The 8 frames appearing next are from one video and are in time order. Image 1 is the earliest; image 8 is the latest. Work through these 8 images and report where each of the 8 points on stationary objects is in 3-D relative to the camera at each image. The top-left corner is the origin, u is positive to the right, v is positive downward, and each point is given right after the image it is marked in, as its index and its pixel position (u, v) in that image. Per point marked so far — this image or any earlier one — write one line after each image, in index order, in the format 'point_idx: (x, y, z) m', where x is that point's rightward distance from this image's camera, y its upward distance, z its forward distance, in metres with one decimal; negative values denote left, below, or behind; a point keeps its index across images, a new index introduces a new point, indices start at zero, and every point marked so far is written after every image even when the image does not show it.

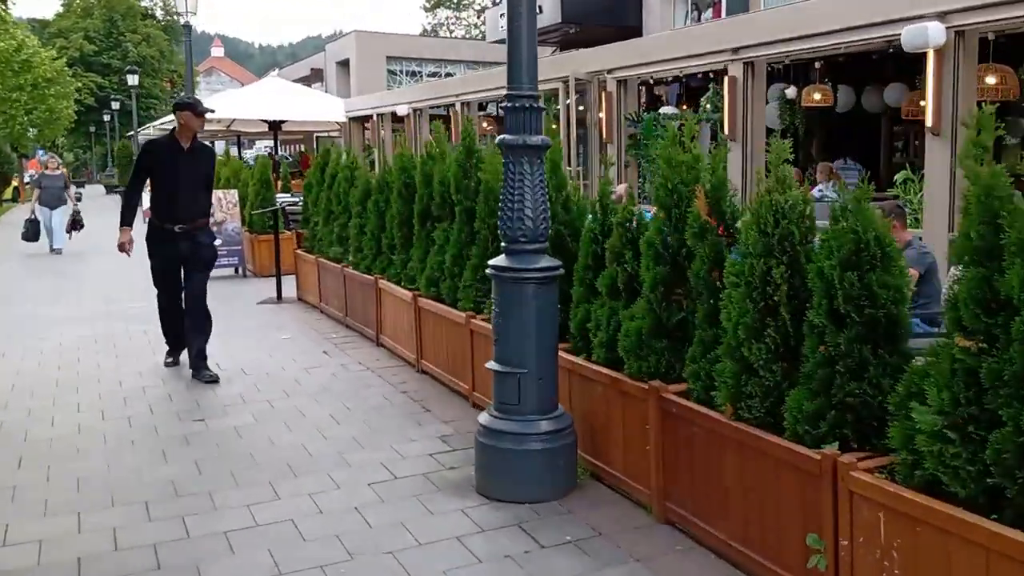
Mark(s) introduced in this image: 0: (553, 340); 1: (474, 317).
0: (+0.2, -0.2, +4.2) m
1: (-0.2, -0.2, +5.7) m
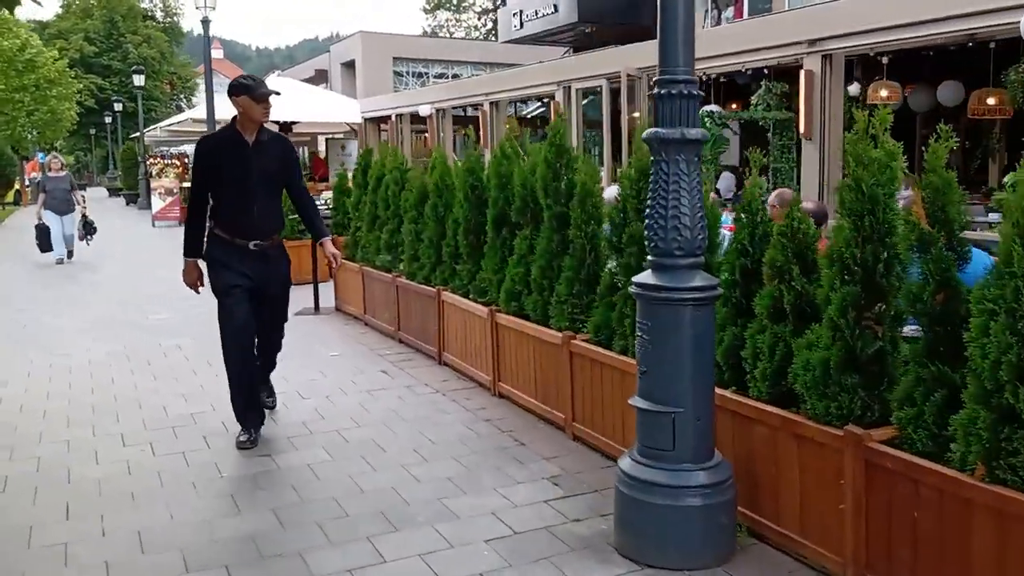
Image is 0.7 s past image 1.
0: (+0.7, -0.3, +3.5) m
1: (+0.3, -0.3, +5.1) m
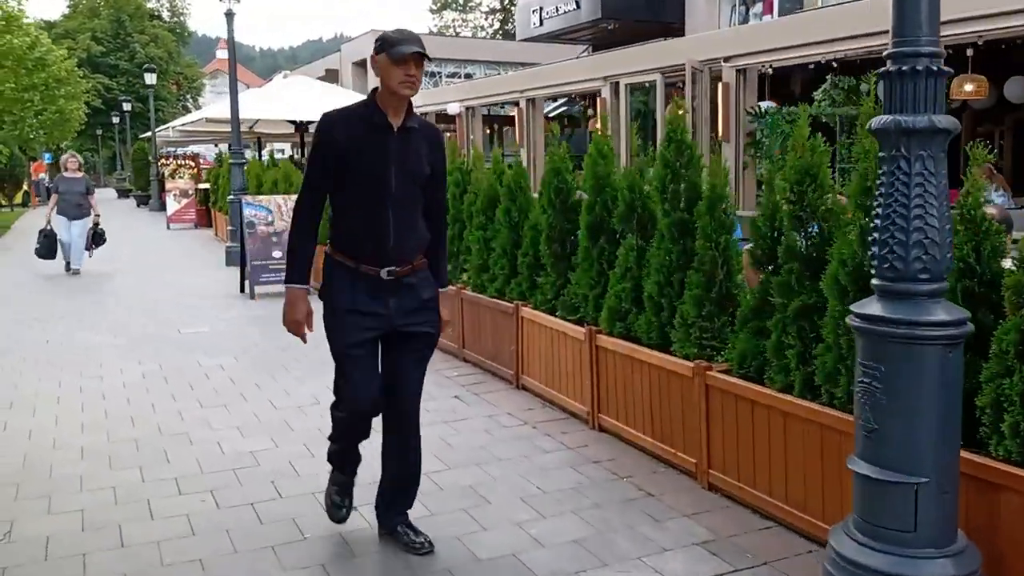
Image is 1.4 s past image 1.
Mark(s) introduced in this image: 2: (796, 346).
0: (+1.3, -0.4, +2.8) m
1: (+0.9, -0.4, +4.3) m
2: (+1.1, -0.2, +3.8) m
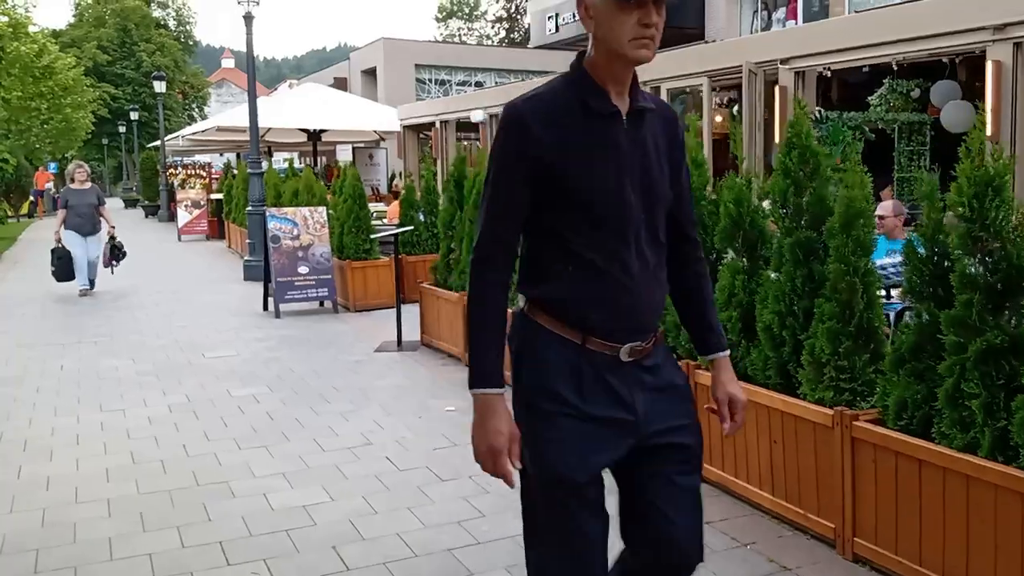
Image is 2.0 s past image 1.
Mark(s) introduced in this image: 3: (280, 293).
0: (+1.7, -0.5, +2.1) m
1: (+1.3, -0.5, +3.6) m
2: (+1.5, -0.4, +3.2) m
3: (-2.5, -0.1, +10.2) m
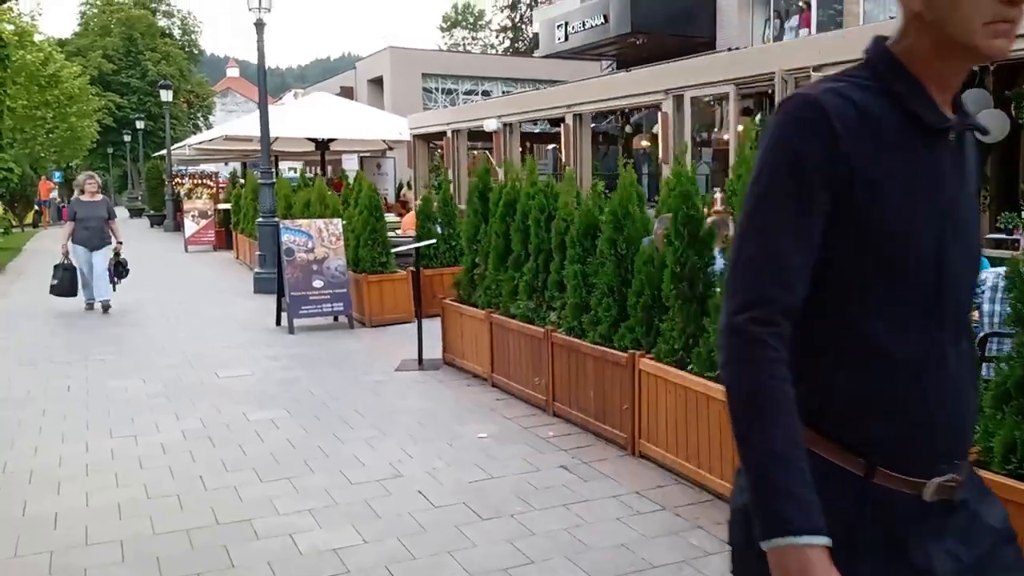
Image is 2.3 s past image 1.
0: (+1.9, -0.6, +1.7) m
1: (+1.5, -0.6, +3.3) m
2: (+1.7, -0.4, +2.8) m
3: (-2.2, -0.2, +9.9) m
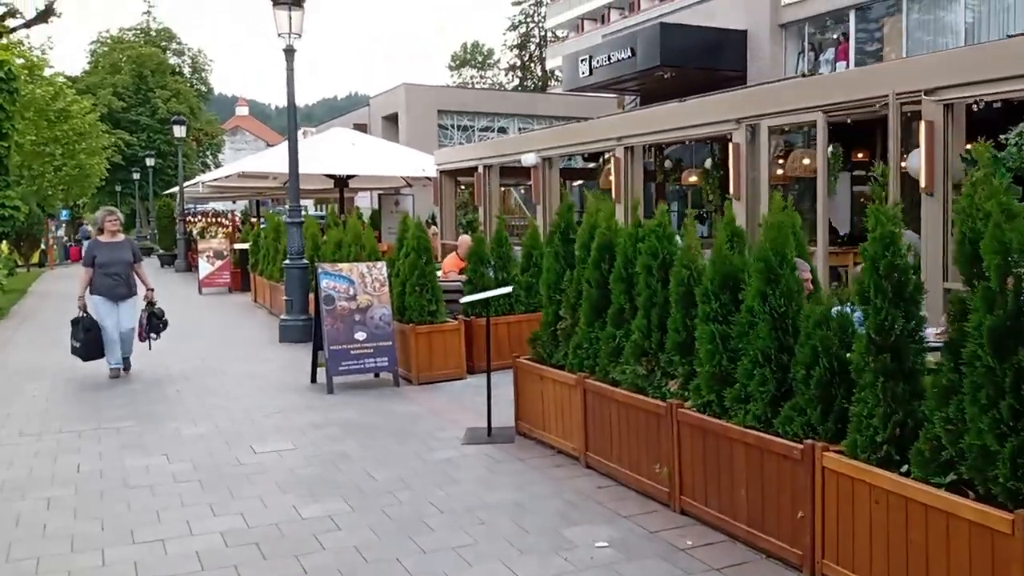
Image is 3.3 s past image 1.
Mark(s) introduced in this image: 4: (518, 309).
0: (+2.5, -0.8, +0.5) m
1: (+2.1, -0.8, +2.1) m
2: (+2.3, -0.6, +1.6) m
3: (-1.6, -0.7, +8.7) m
4: (+0.1, -0.2, +9.7) m
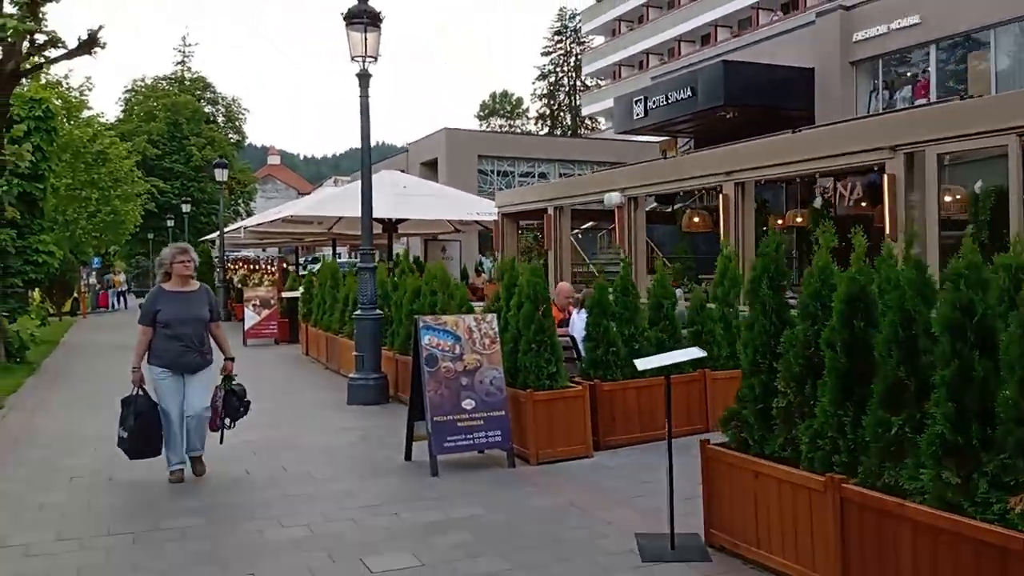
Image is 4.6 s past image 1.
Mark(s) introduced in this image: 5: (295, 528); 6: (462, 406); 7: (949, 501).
0: (+3.3, -0.8, -1.2) m
1: (+3.0, -0.9, +0.4) m
2: (+3.2, -0.7, -0.1) m
3: (-0.6, -1.1, +7.1) m
4: (+1.2, -0.7, +8.1) m
5: (-1.3, -1.4, +5.6) m
6: (-0.4, -0.9, +7.3) m
7: (+1.7, -0.8, +3.7) m
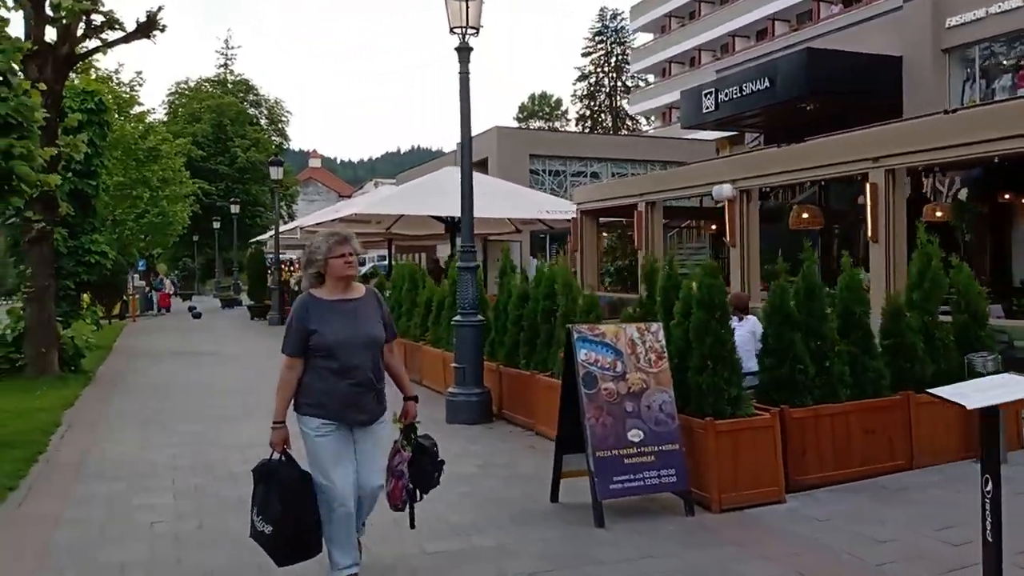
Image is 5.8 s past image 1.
0: (+4.1, -0.8, -2.7) m
1: (+3.8, -0.9, -1.2) m
2: (+4.0, -0.7, -1.6) m
3: (+0.5, -1.1, +5.7) m
4: (+2.3, -0.7, +6.6) m
5: (-0.3, -1.4, +4.2) m
6: (+0.7, -0.9, +5.9) m
7: (+2.7, -0.8, +2.2) m
